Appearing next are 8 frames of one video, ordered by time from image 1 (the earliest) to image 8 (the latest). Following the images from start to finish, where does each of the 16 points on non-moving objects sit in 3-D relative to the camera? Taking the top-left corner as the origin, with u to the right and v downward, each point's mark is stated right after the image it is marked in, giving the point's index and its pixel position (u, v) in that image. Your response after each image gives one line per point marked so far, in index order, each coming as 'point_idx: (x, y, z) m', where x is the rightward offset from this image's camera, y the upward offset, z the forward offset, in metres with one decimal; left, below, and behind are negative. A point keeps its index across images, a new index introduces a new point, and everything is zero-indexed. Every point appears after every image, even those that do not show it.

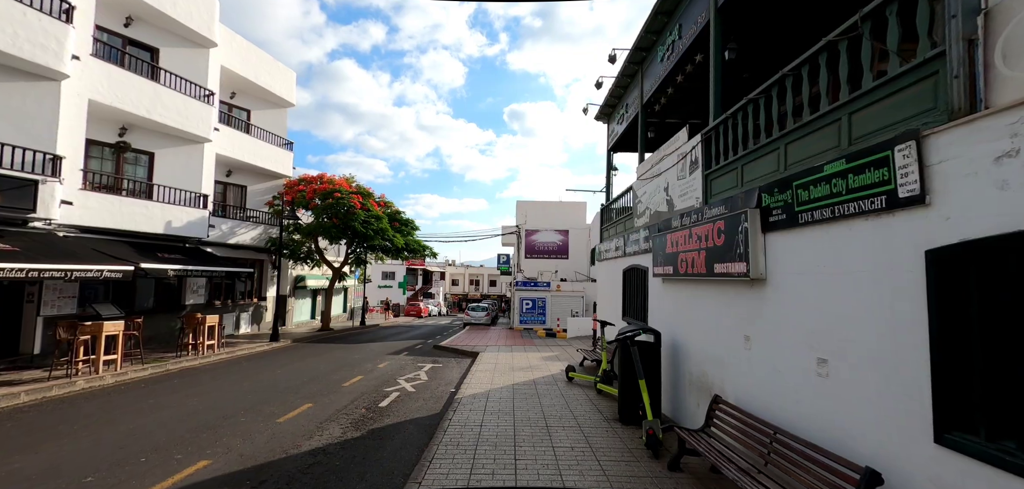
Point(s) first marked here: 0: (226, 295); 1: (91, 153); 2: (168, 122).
0: (-11.7, -2.1, +19.0) m
1: (-12.3, +2.7, +13.4) m
2: (-10.8, +3.9, +14.5) m
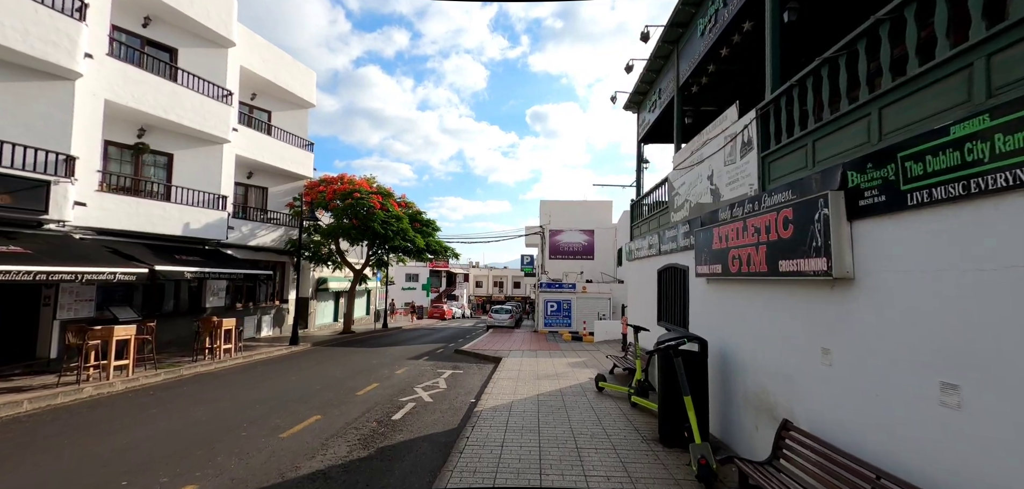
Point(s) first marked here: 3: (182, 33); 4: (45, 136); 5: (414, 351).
0: (-10.7, -2.2, +18.8) m
1: (-11.6, +2.6, +13.3) m
2: (-10.1, +3.8, +14.2) m
3: (-10.7, +6.9, +14.9) m
4: (-10.6, +2.5, +10.3) m
5: (-3.5, -3.7, +16.2) m
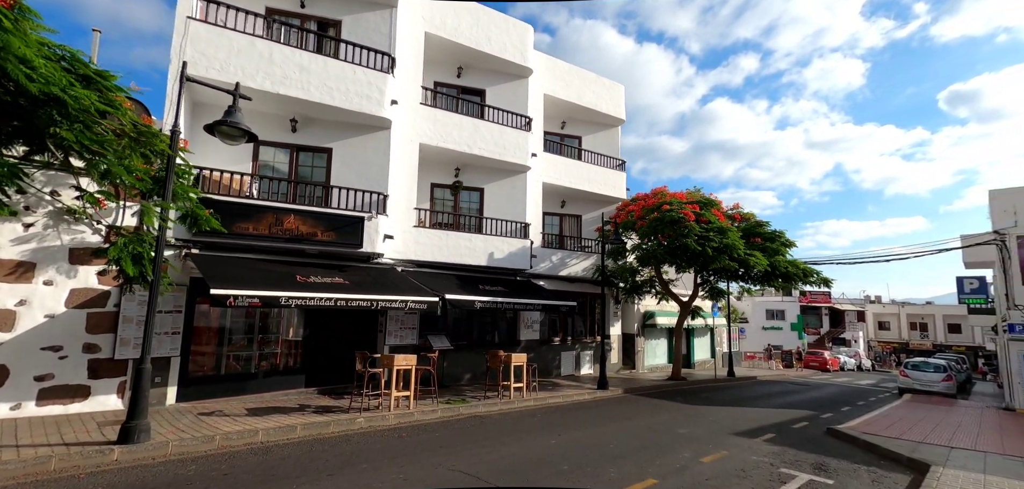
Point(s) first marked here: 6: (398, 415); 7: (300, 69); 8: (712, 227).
0: (+2.1, -3.4, +17.7) m
1: (-2.5, +1.5, +14.7) m
2: (-0.8, +2.8, +14.5) m
3: (-0.8, +5.9, +15.7) m
4: (-3.7, +1.7, +11.9) m
5: (+5.7, -4.1, +10.8) m
6: (-2.3, -3.4, +9.0) m
7: (-4.9, +4.1, +10.6) m
8: (+6.3, +0.6, +14.5) m
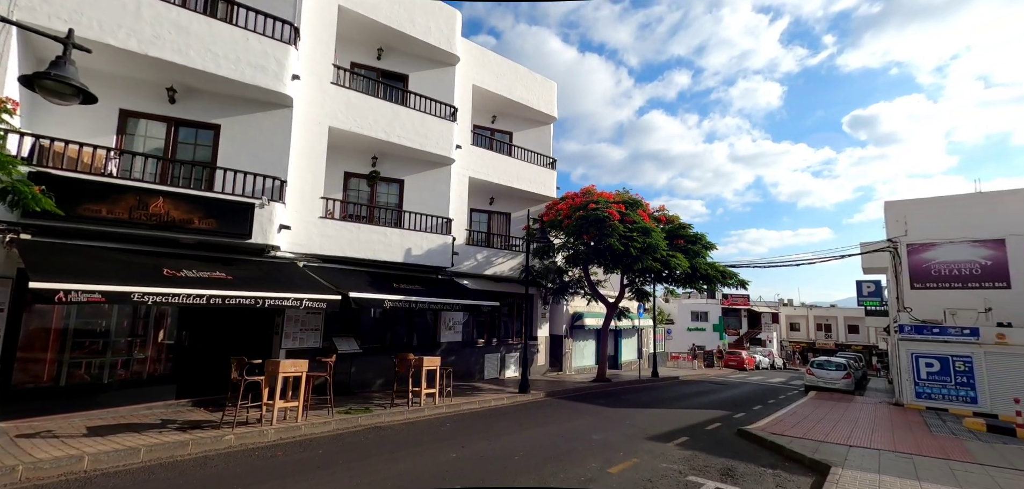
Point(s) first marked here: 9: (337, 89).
0: (-0.8, -3.3, +17.0) m
1: (-4.9, +1.7, +13.5) m
2: (-3.1, +3.0, +13.5) m
3: (-3.2, +6.0, +14.7) m
4: (-5.7, +1.9, +10.5) m
5: (+3.7, -4.1, +10.6) m
6: (-4.0, -3.2, +7.9) m
7: (-6.7, +4.3, +9.1) m
8: (+3.9, +0.6, +14.4) m
9: (-4.7, +4.1, +12.2) m
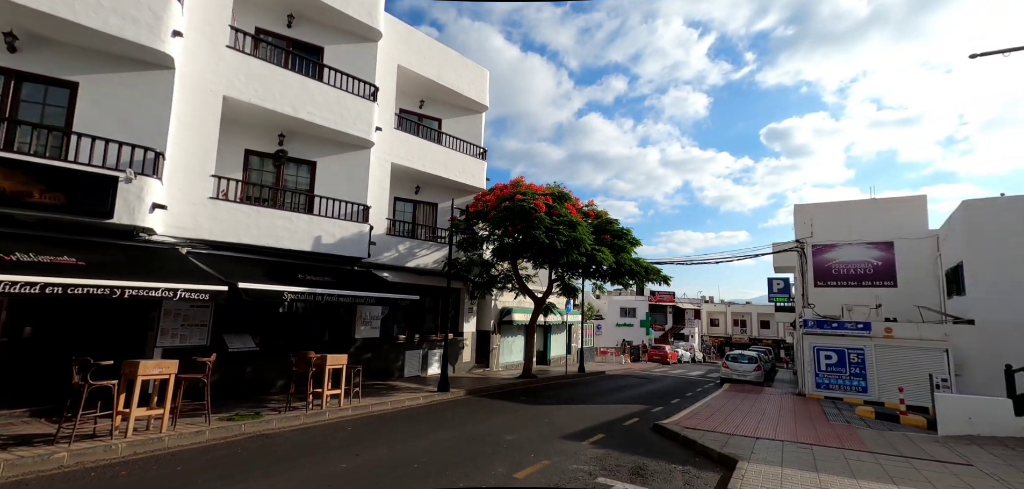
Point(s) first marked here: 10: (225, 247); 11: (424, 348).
0: (-3.5, -3.0, +16.2) m
1: (-7.0, +2.1, +12.1) m
2: (-5.2, +3.3, +12.3) m
3: (-5.4, +6.3, +13.5) m
4: (-7.4, +2.3, +9.0) m
5: (+1.8, -3.9, +10.4) m
6: (-5.5, -2.9, +6.6) m
7: (-8.2, +4.7, +7.5) m
8: (+1.5, +0.8, +14.1) m
9: (-6.6, +4.5, +10.8) m
10: (-6.7, -0.1, +10.7) m
11: (-3.2, -3.7, +16.5) m
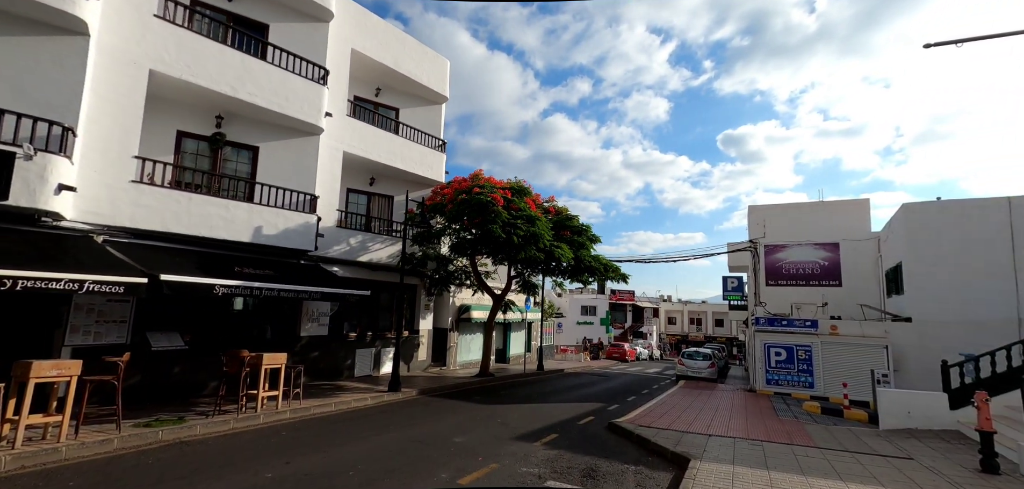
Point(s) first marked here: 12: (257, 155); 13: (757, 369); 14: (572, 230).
0: (-5.0, -2.8, +15.4) m
1: (-8.0, +2.3, +11.1) m
2: (-6.3, +3.5, +11.5) m
3: (-6.6, +6.6, +12.6) m
4: (-8.3, +2.5, +8.0) m
5: (+0.7, -3.8, +10.1) m
6: (-6.2, -2.7, +5.8) m
7: (-8.8, +4.9, +6.4) m
8: (+0.3, +0.9, +13.8) m
9: (-7.5, +4.7, +9.8) m
10: (-7.7, +0.2, +9.8) m
11: (-4.7, -3.5, +15.8) m
12: (-6.8, +2.4, +12.2) m
13: (+8.7, -4.4, +16.2) m
14: (+2.1, +0.5, +16.1) m
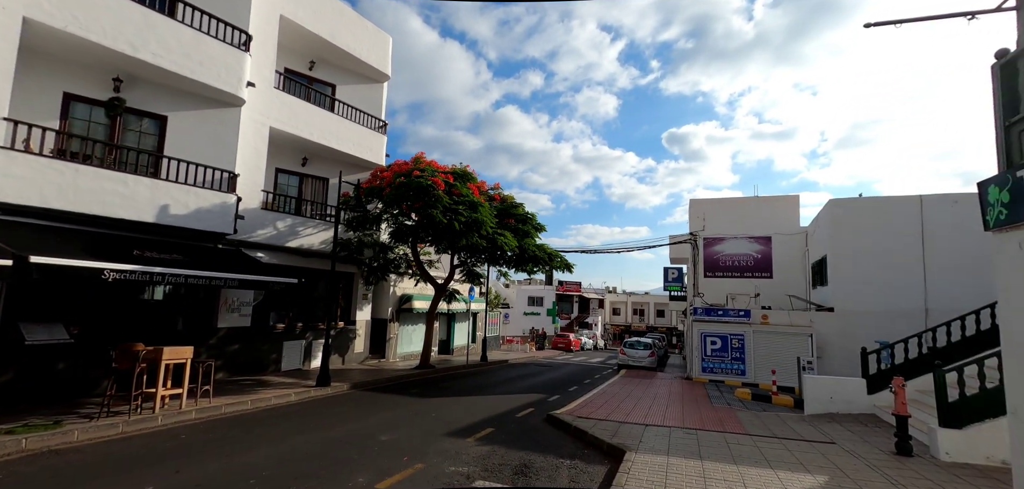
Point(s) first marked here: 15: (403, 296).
0: (-6.8, -2.3, +14.4) m
1: (-9.4, +2.8, +9.6) m
2: (-7.6, +4.0, +10.2) m
3: (-8.0, +7.0, +11.2) m
4: (-9.2, +2.9, +6.5) m
5: (-0.7, -3.5, +9.7) m
6: (-7.0, -2.4, +4.7) m
7: (-9.6, +5.3, +4.9) m
8: (-1.4, +1.3, +13.2) m
9: (-8.7, +5.1, +8.4) m
10: (-8.9, +0.6, +8.4) m
11: (-6.6, -3.0, +14.8) m
12: (-8.2, +2.8, +10.8) m
13: (+6.6, -4.1, +16.6) m
14: (+0.2, +0.9, +15.7) m
15: (-4.6, -2.2, +19.4) m
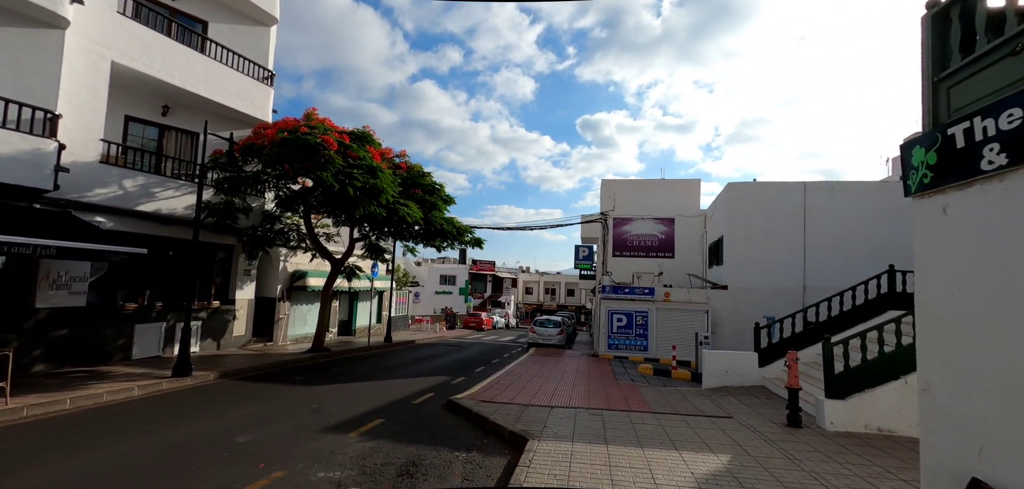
0: (-9.5, -1.3, +12.1) m
1: (-11.0, +3.5, +6.7) m
2: (-9.4, +4.7, +7.5) m
3: (-9.8, +7.8, +8.4) m
4: (-10.3, +3.5, +3.7) m
5: (-2.6, -2.9, +8.6) m
6: (-8.0, -1.9, +2.5) m
7: (-10.3, +5.8, +1.9) m
8: (-3.9, +2.1, +11.8) m
9: (-10.0, +5.8, +5.5) m
10: (-10.4, +1.3, +5.7) m
11: (-9.4, -2.1, +12.5) m
12: (-10.1, +3.6, +8.1) m
13: (+3.2, -3.3, +16.8) m
14: (-2.8, +1.8, +14.6) m
15: (-8.2, -1.1, +17.4) m
